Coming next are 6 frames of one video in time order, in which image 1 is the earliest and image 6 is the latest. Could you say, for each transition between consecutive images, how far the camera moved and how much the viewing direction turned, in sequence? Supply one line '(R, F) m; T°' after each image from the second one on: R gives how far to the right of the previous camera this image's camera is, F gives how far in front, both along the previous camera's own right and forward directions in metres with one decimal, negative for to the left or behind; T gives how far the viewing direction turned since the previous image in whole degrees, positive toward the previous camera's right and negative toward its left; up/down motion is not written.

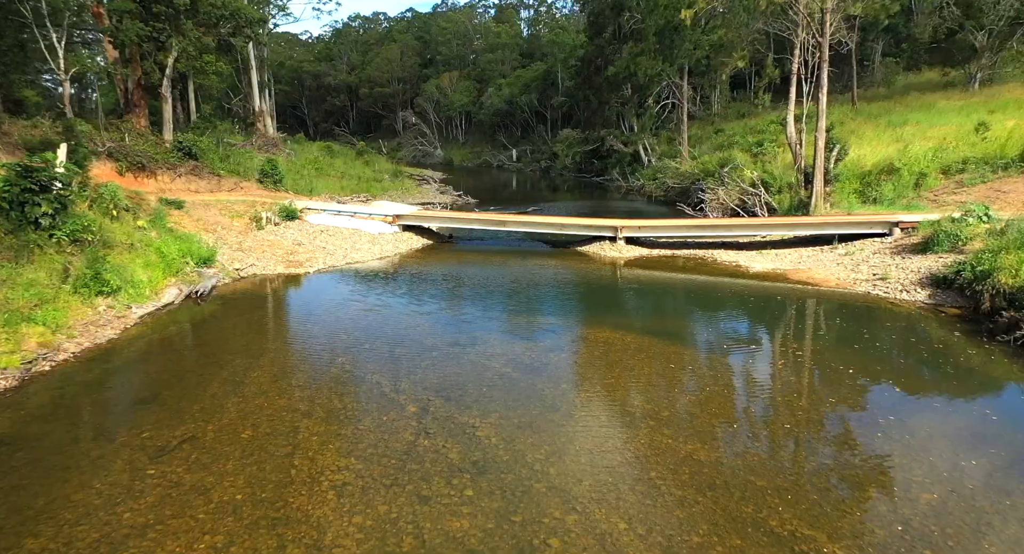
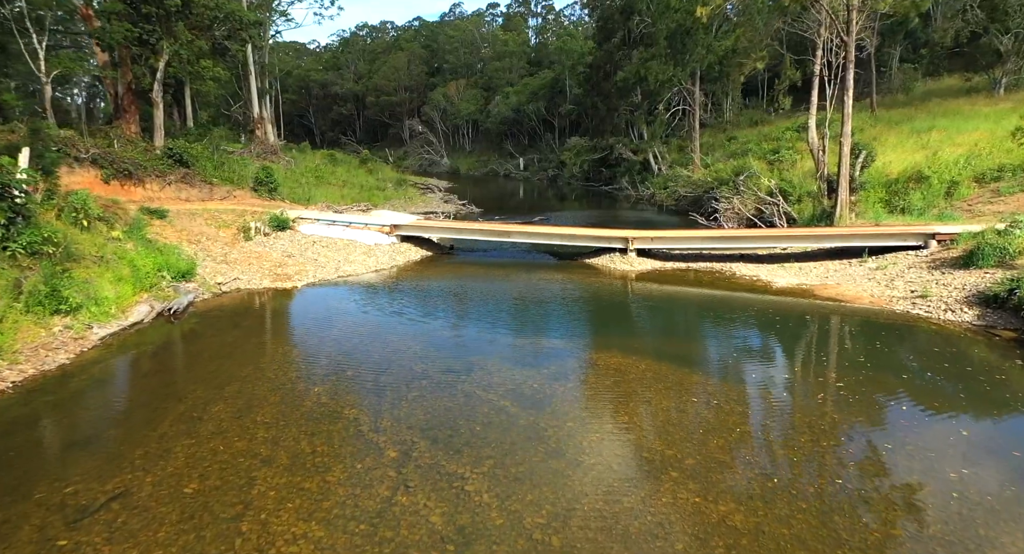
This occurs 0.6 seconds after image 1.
(+0.1, +1.0) m; -1°
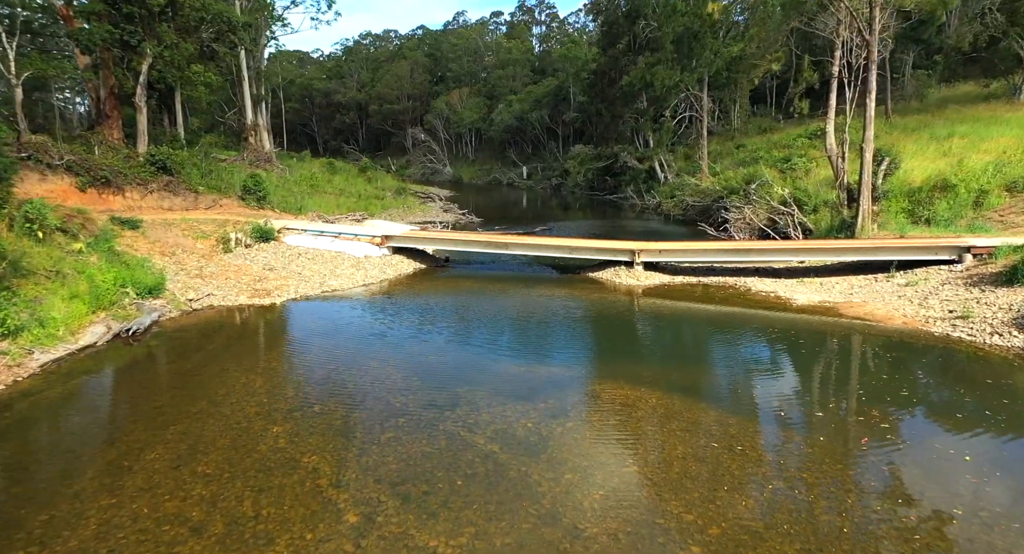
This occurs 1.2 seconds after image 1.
(+0.2, +1.1) m; 0°
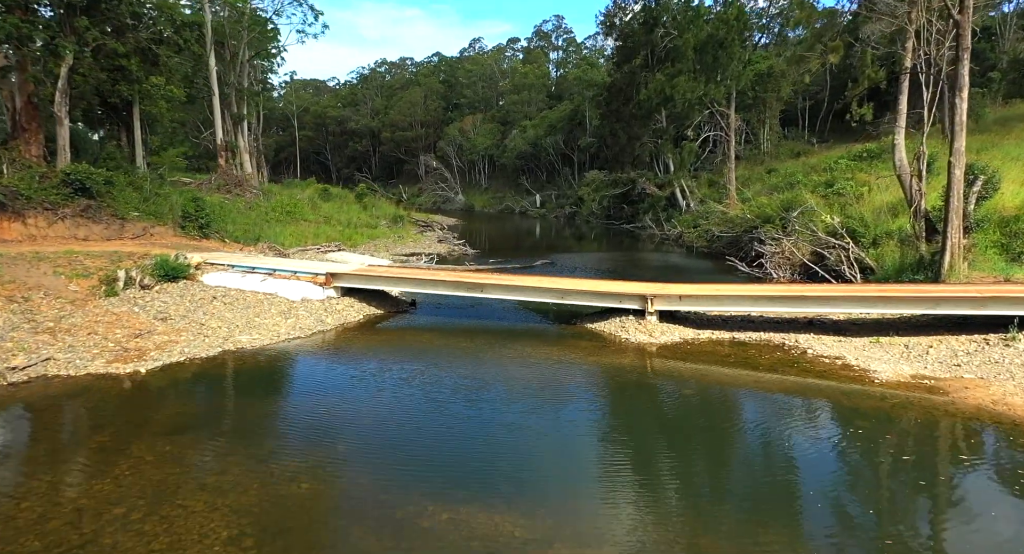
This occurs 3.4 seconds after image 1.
(+0.9, +3.6) m; -2°
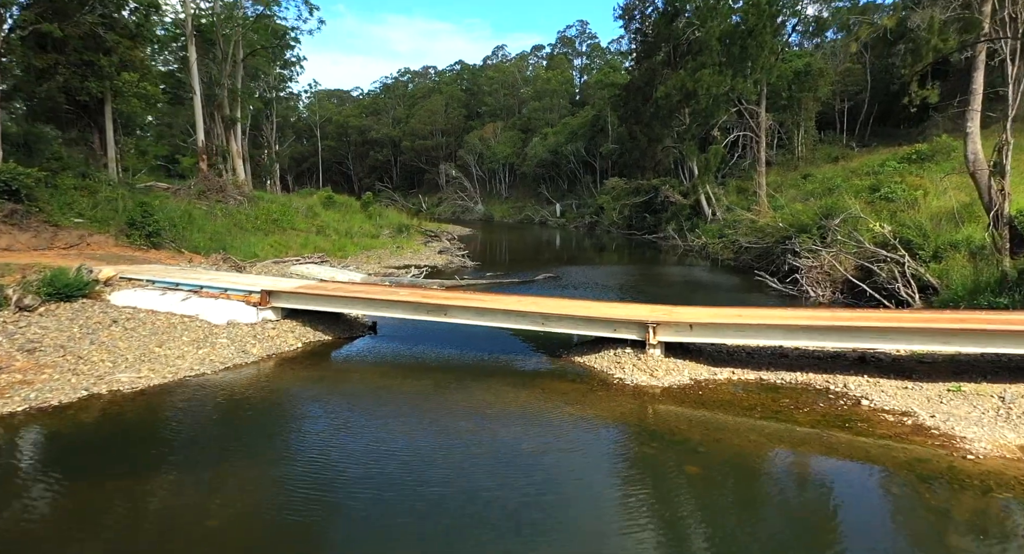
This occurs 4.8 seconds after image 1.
(+1.0, +2.5) m; -3°
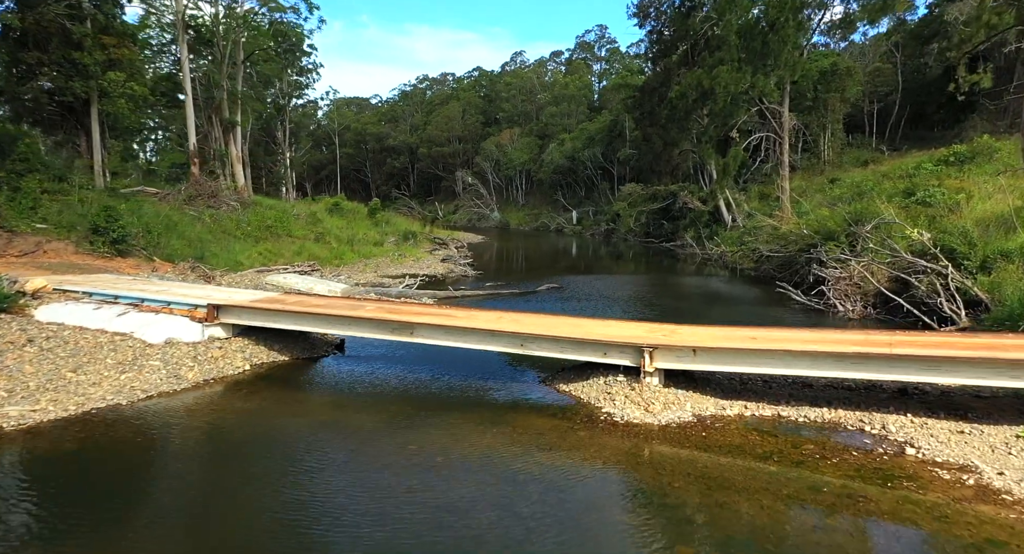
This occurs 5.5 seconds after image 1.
(+0.7, +1.4) m; -2°
